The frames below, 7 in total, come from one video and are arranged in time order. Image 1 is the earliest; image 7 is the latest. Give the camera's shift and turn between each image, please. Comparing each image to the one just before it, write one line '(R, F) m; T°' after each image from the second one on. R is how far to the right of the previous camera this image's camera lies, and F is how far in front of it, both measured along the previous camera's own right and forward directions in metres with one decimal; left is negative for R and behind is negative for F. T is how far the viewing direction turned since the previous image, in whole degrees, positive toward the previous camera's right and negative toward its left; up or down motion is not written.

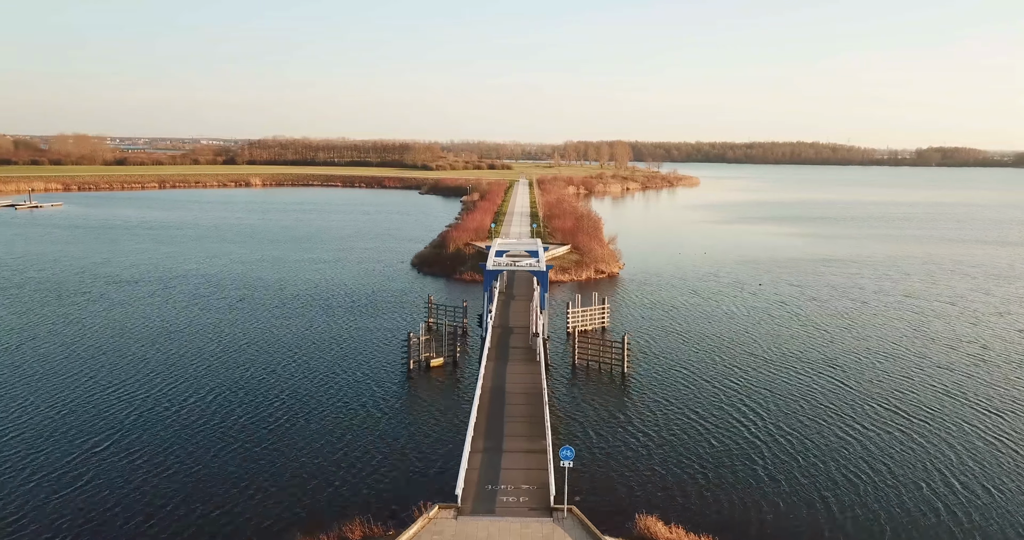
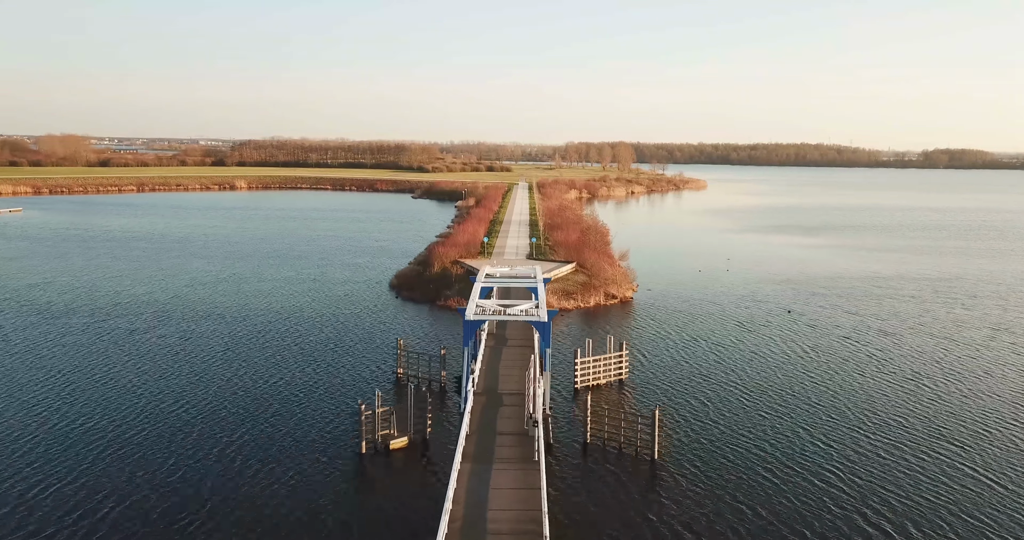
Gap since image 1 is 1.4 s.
(+0.2, +5.5) m; 0°
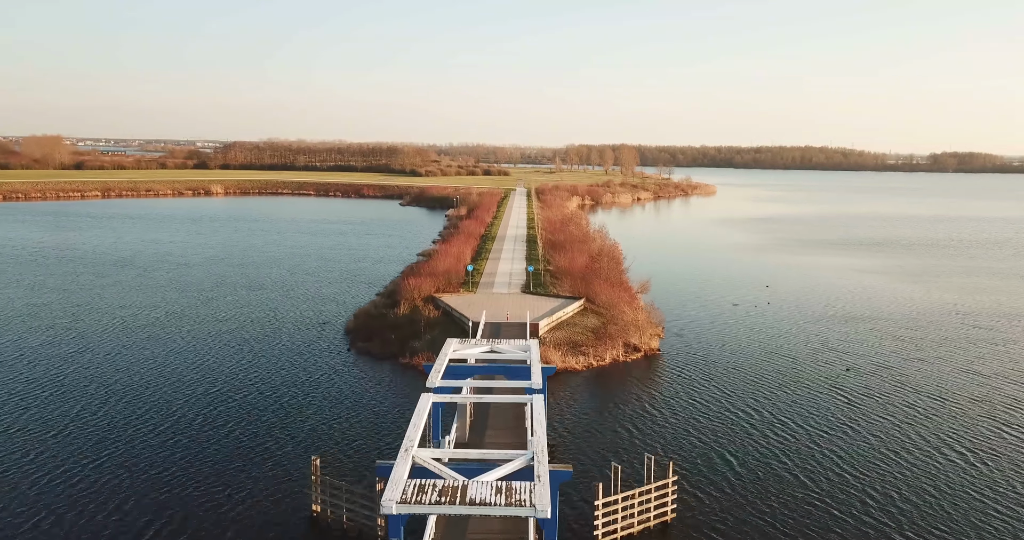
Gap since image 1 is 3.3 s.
(+0.3, +7.4) m; 0°
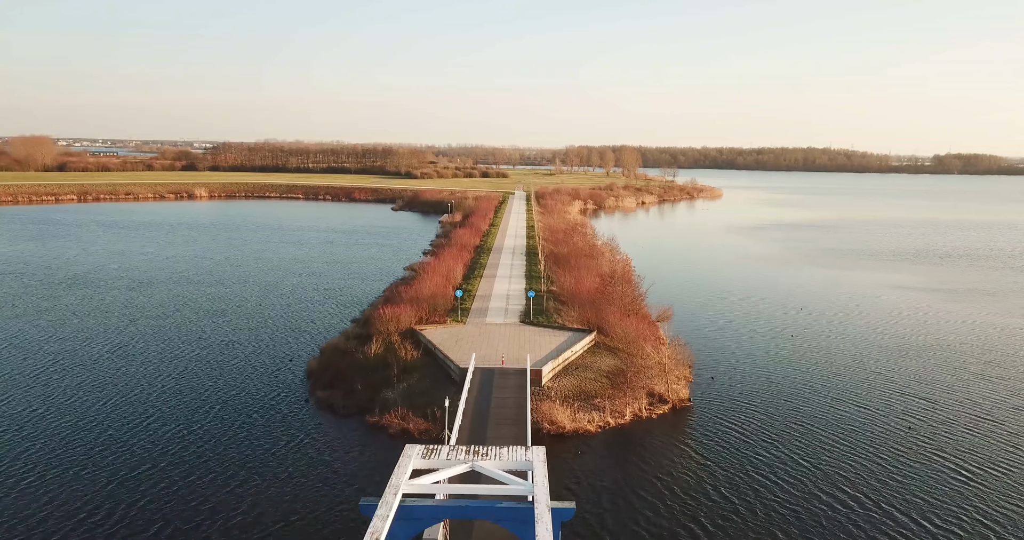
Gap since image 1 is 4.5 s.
(+0.1, +4.5) m; 0°
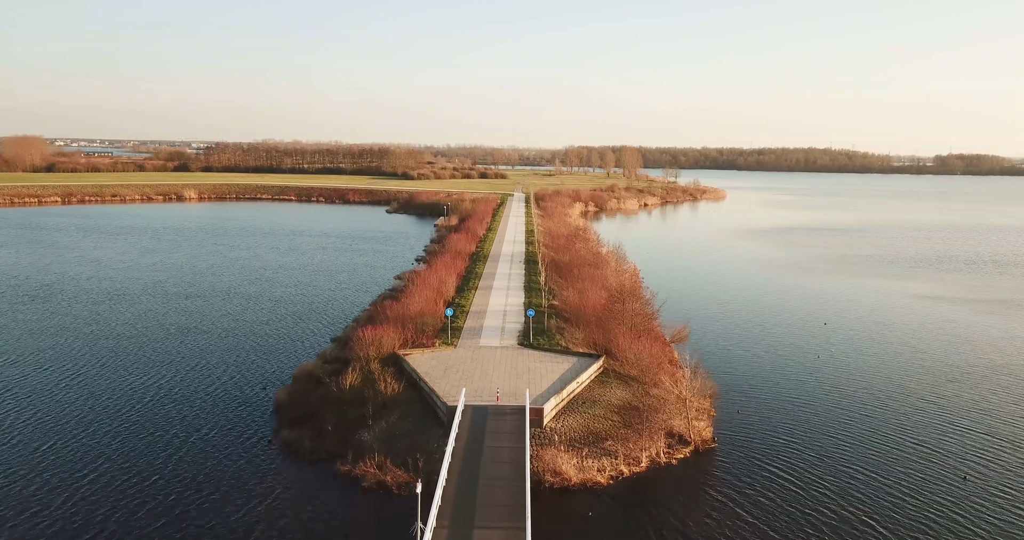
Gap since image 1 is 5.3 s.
(+0.1, +2.6) m; 0°
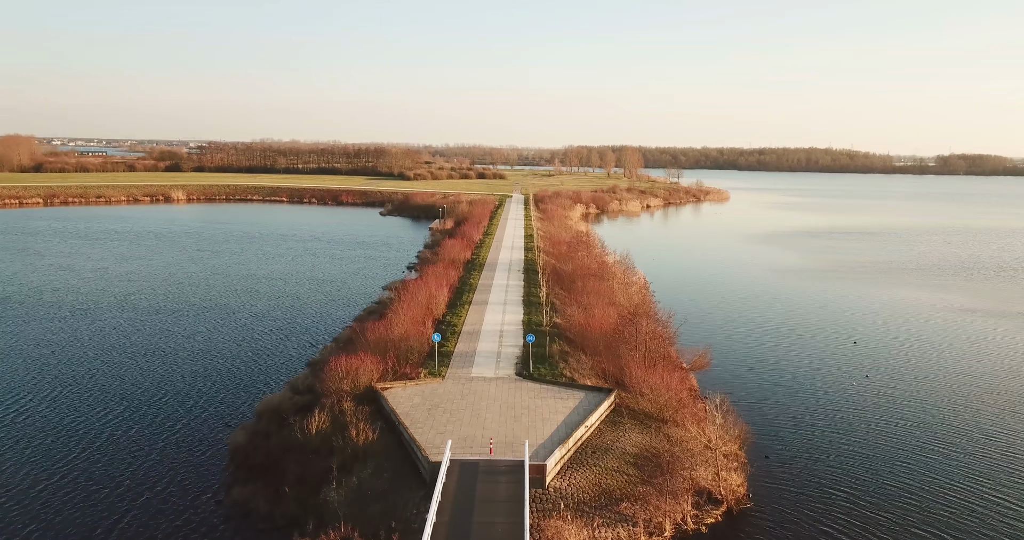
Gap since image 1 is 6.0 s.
(0.0, +2.7) m; 0°
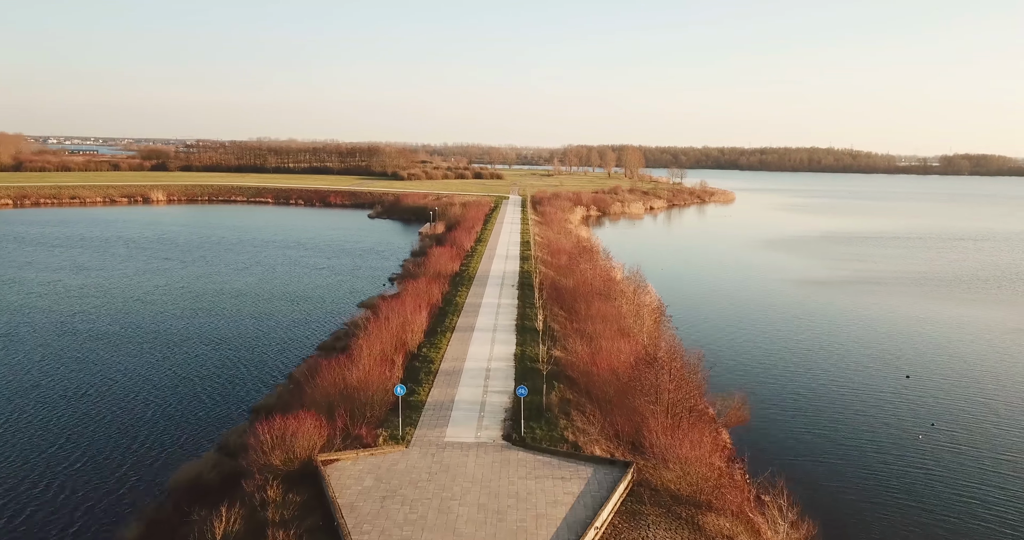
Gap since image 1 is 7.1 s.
(+0.2, +4.1) m; 0°
